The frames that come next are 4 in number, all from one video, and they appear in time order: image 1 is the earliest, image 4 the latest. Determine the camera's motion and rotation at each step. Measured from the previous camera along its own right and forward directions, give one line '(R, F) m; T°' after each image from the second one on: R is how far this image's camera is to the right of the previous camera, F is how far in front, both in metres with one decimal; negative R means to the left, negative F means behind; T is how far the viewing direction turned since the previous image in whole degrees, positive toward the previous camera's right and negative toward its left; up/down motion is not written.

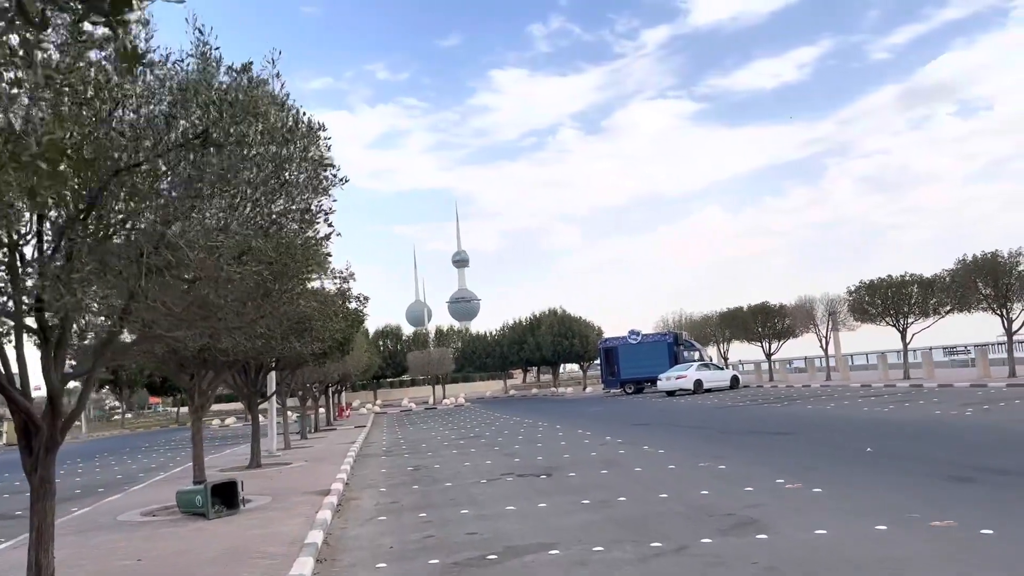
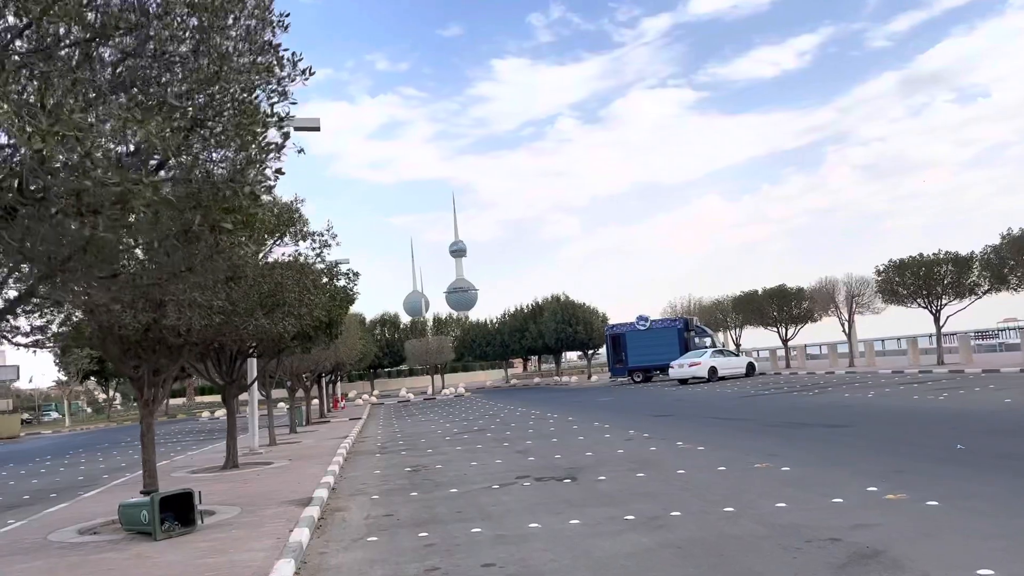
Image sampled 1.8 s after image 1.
(-0.3, +2.7) m; 0°
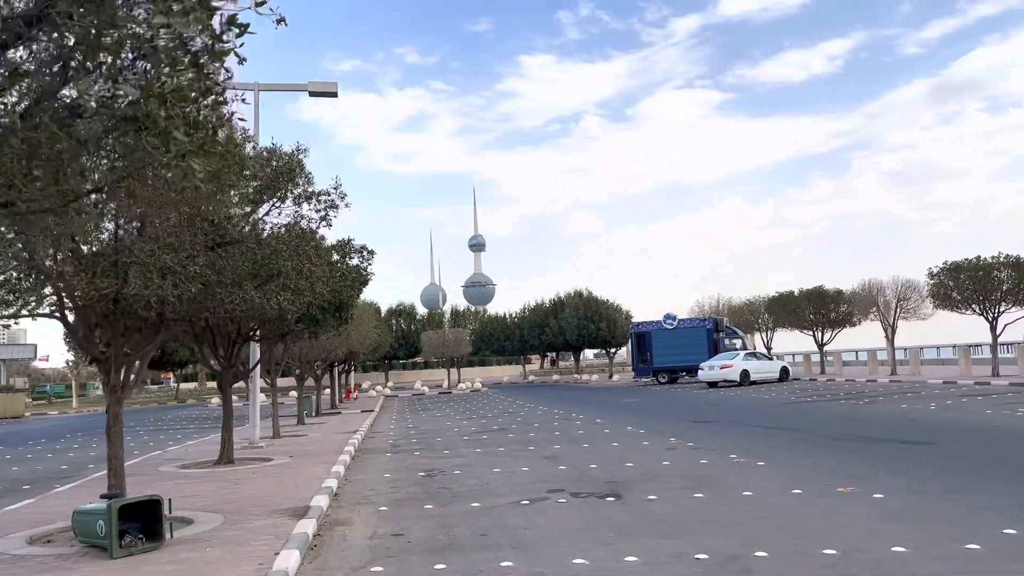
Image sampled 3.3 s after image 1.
(-0.3, +2.1) m; -1°
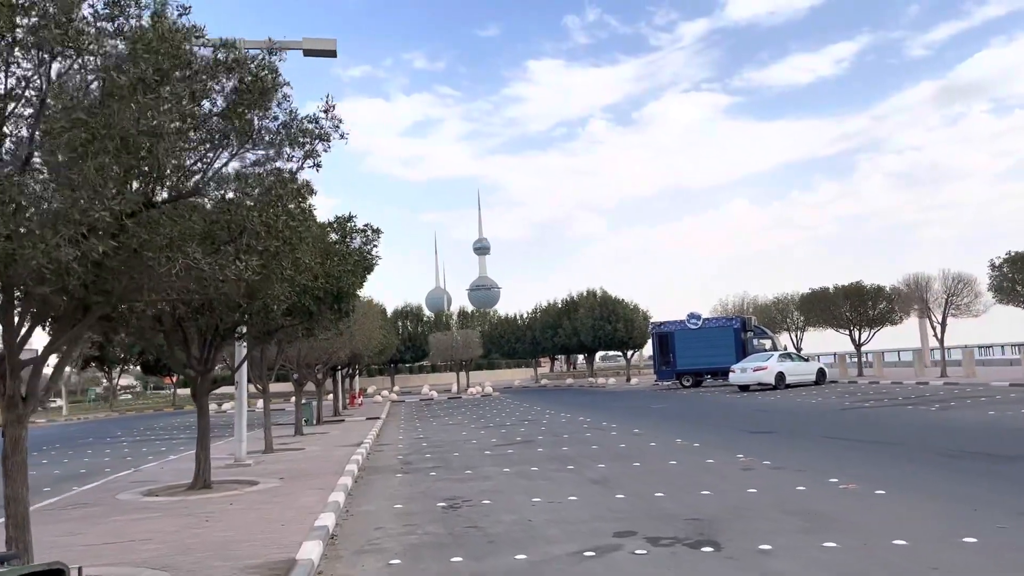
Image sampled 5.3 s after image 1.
(-0.5, +3.0) m; 0°
